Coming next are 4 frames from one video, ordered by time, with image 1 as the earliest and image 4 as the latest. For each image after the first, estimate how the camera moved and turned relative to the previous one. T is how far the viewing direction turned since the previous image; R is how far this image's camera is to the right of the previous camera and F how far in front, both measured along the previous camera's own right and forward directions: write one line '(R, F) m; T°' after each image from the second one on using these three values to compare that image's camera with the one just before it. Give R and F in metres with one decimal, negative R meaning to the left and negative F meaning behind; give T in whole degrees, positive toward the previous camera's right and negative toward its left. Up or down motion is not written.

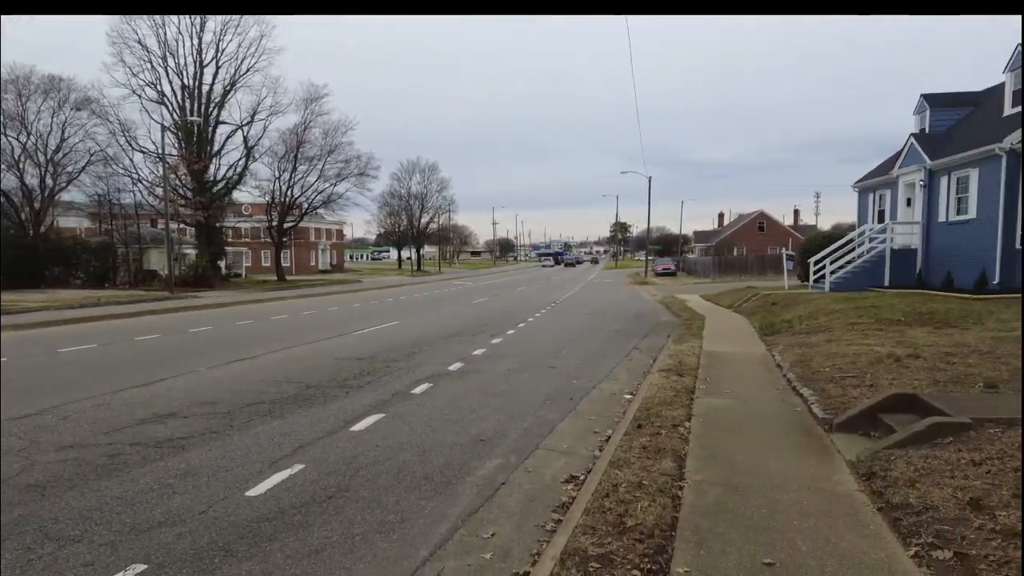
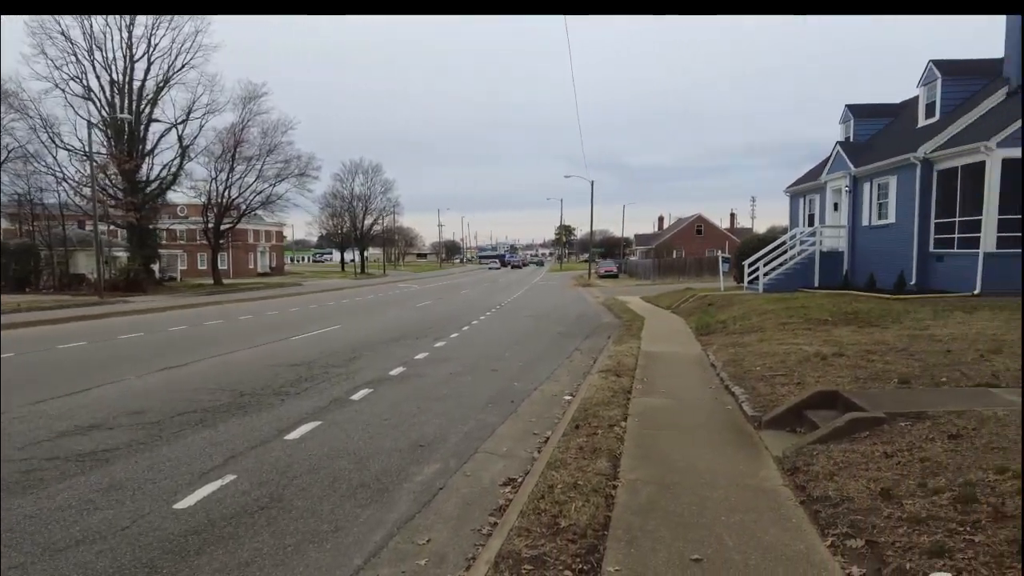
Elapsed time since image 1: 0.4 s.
(+0.1, 0.0) m; +5°
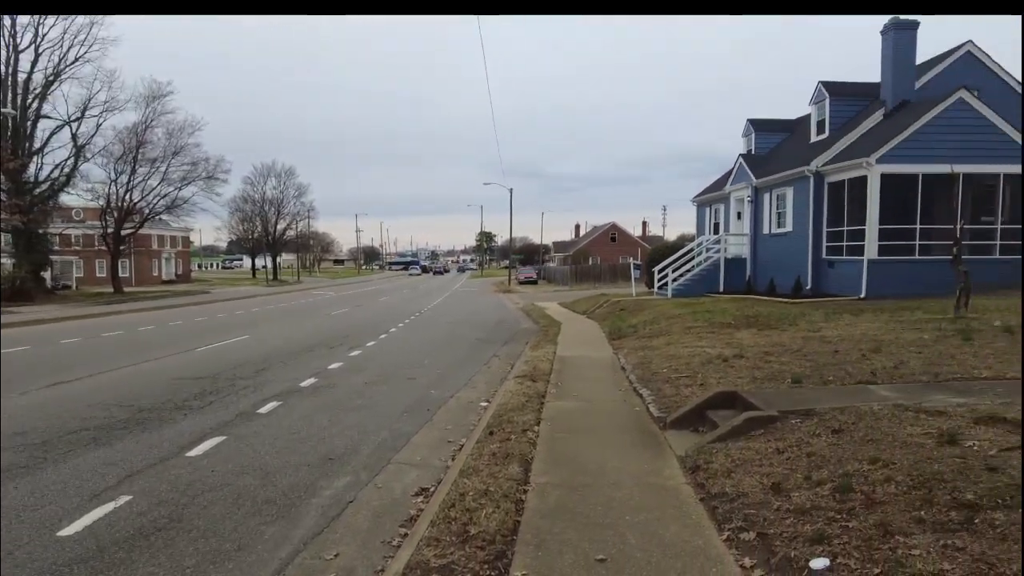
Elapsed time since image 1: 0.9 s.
(+0.1, 0.0) m; +7°
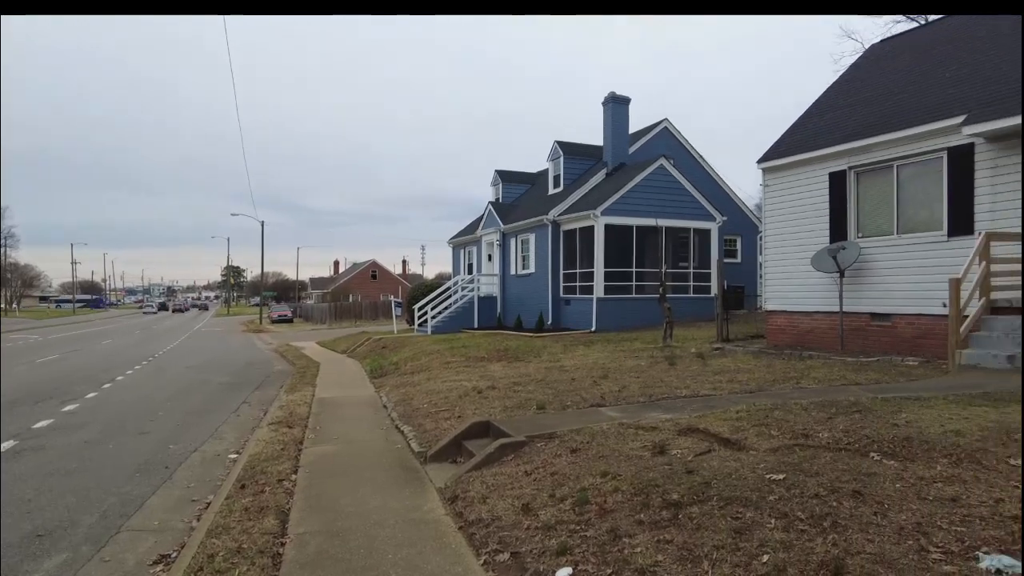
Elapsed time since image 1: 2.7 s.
(0.0, -0.1) m; +21°
